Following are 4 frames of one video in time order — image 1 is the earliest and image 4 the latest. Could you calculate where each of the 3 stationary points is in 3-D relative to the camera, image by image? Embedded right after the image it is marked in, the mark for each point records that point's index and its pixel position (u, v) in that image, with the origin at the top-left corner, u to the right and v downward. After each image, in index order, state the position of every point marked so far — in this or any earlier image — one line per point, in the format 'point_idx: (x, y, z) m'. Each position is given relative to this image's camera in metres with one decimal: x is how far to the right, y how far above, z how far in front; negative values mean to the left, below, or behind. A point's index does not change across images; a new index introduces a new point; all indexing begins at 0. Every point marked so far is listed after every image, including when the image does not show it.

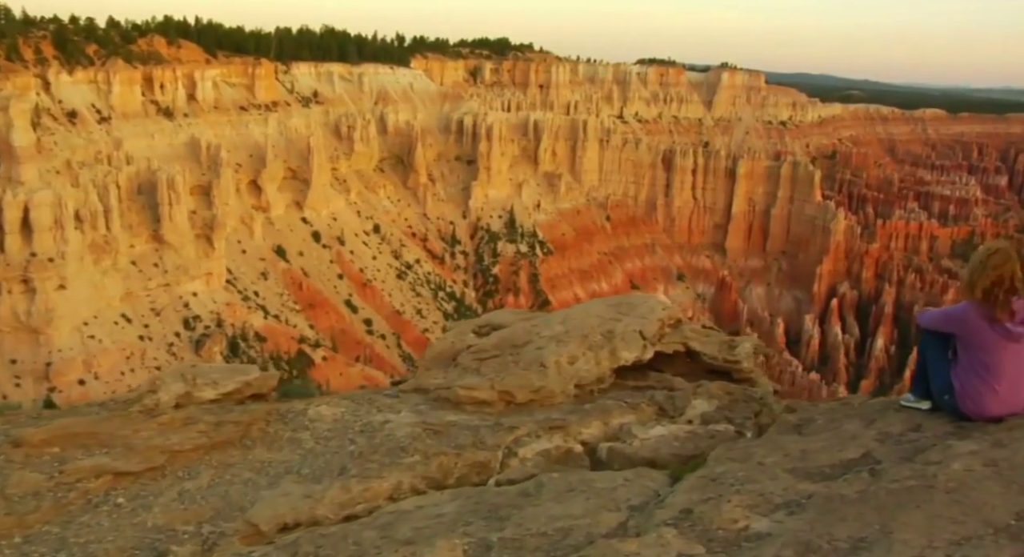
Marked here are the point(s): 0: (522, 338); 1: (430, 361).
0: (+0.1, -0.6, +8.1) m
1: (-0.9, -0.9, +8.2) m
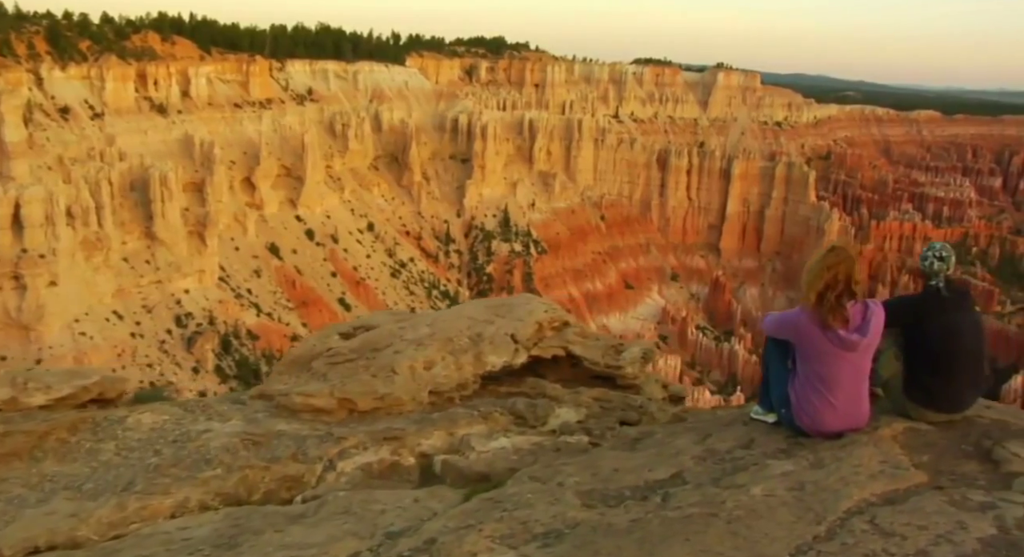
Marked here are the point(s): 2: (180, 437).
0: (-1.3, -0.6, +7.6) m
1: (-2.2, -0.9, +7.7) m
2: (-2.6, -1.2, +6.1) m
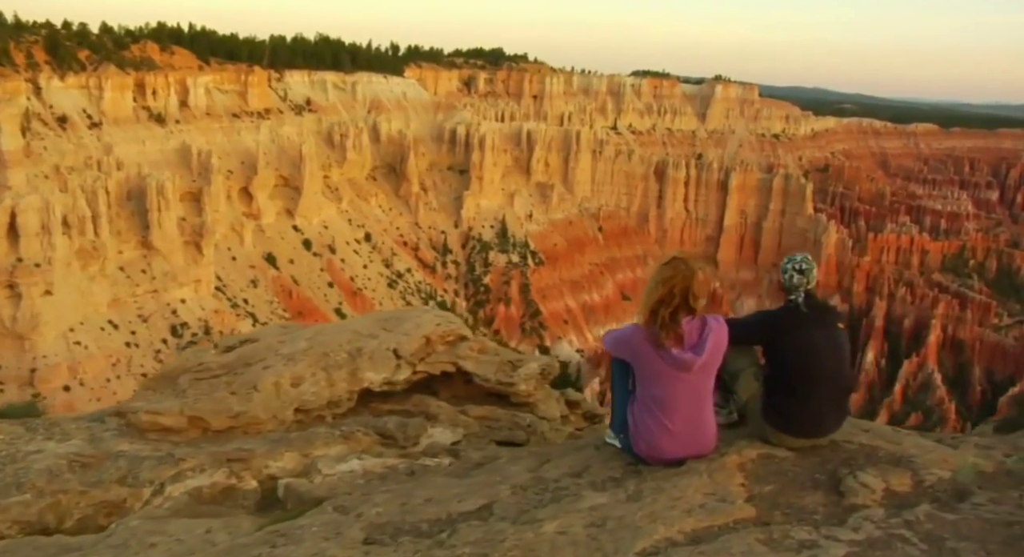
0: (-2.4, -0.7, +7.2) m
1: (-3.4, -0.9, +7.3) m
2: (-3.7, -1.3, +5.7) m
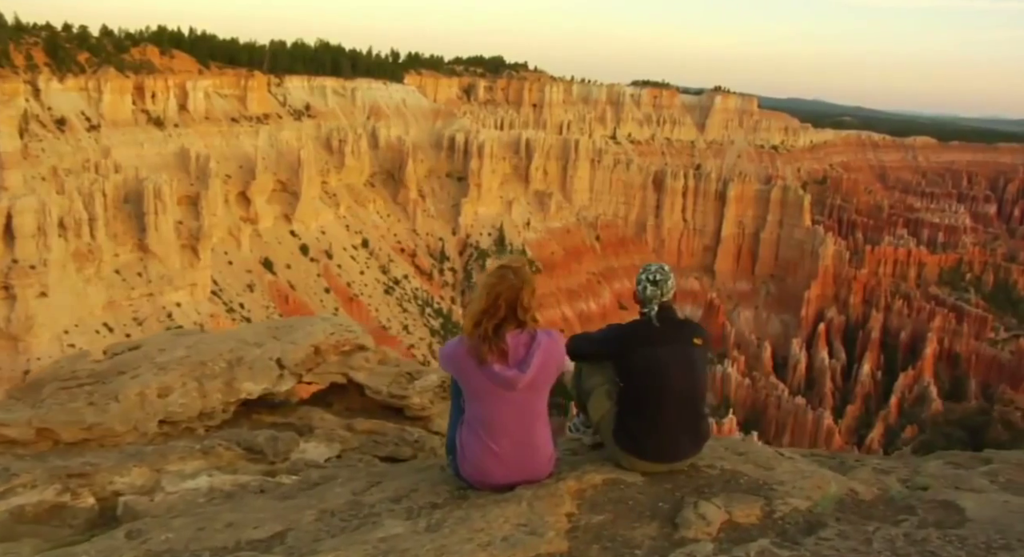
0: (-3.4, -0.8, +6.9) m
1: (-4.3, -1.0, +6.9) m
2: (-4.7, -1.3, +5.3) m
